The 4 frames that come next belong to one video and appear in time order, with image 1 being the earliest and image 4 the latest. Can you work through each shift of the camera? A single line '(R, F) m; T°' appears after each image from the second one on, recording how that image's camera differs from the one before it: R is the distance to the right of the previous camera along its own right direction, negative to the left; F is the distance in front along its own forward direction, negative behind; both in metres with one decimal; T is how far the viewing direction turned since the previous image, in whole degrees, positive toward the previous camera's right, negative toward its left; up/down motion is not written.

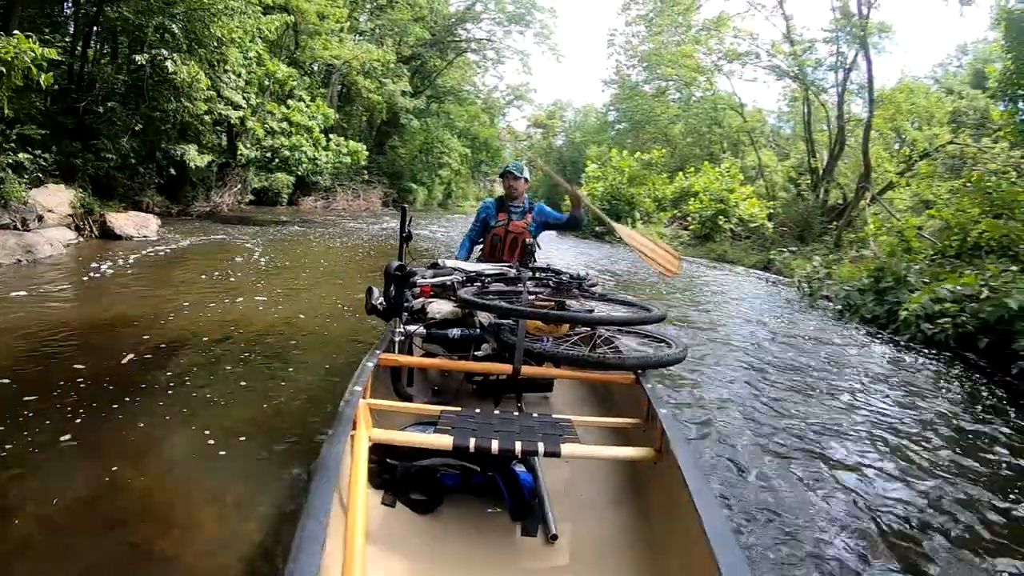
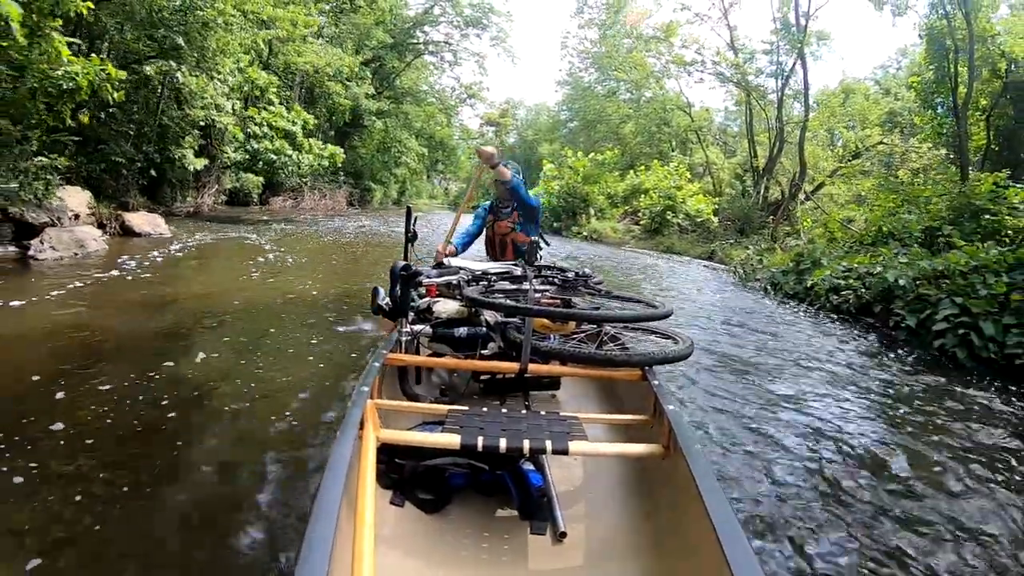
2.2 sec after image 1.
(-0.3, -0.8) m; +4°
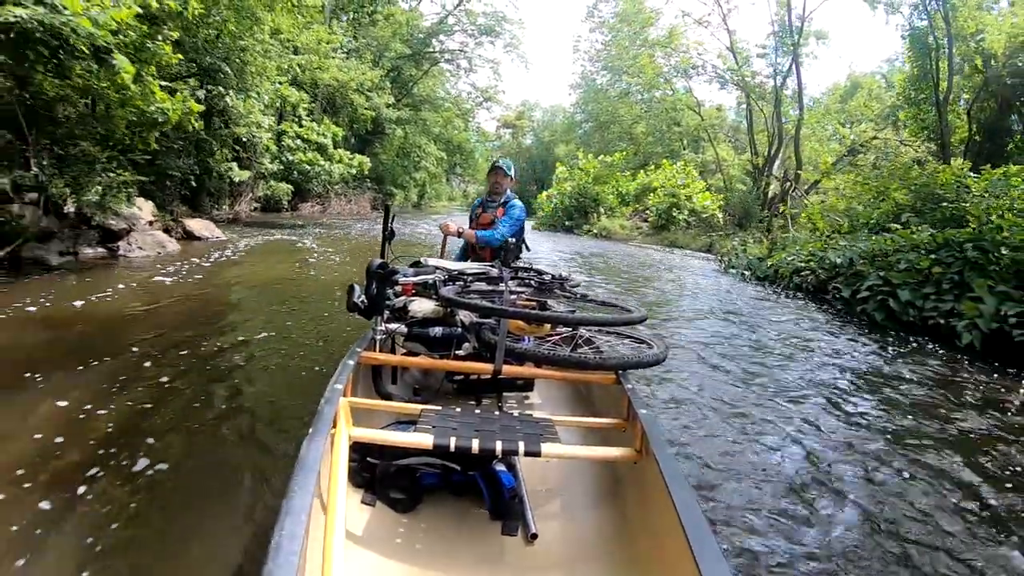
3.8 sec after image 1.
(+0.2, -0.9) m; -2°
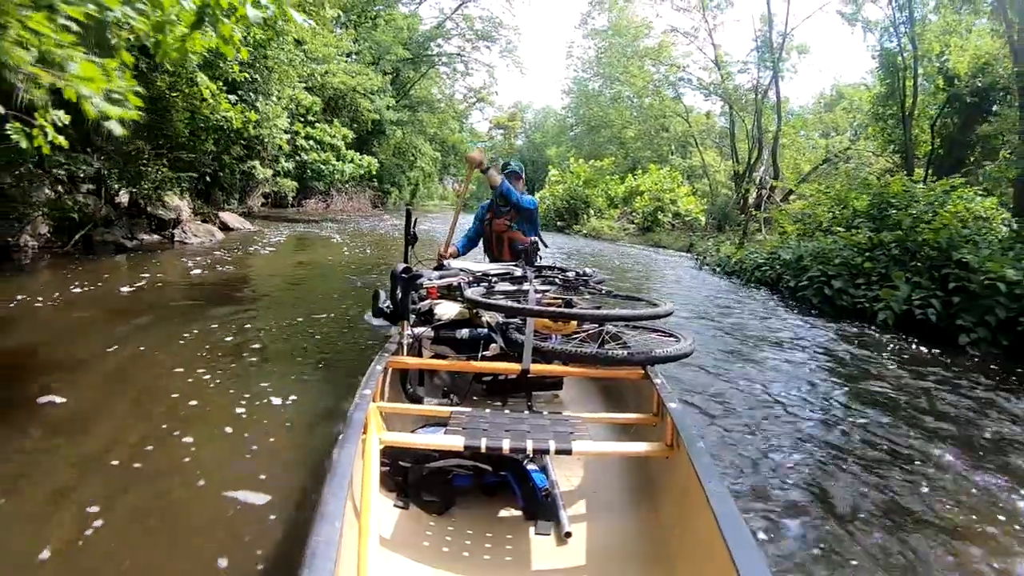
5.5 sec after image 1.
(-0.1, -0.9) m; +1°
